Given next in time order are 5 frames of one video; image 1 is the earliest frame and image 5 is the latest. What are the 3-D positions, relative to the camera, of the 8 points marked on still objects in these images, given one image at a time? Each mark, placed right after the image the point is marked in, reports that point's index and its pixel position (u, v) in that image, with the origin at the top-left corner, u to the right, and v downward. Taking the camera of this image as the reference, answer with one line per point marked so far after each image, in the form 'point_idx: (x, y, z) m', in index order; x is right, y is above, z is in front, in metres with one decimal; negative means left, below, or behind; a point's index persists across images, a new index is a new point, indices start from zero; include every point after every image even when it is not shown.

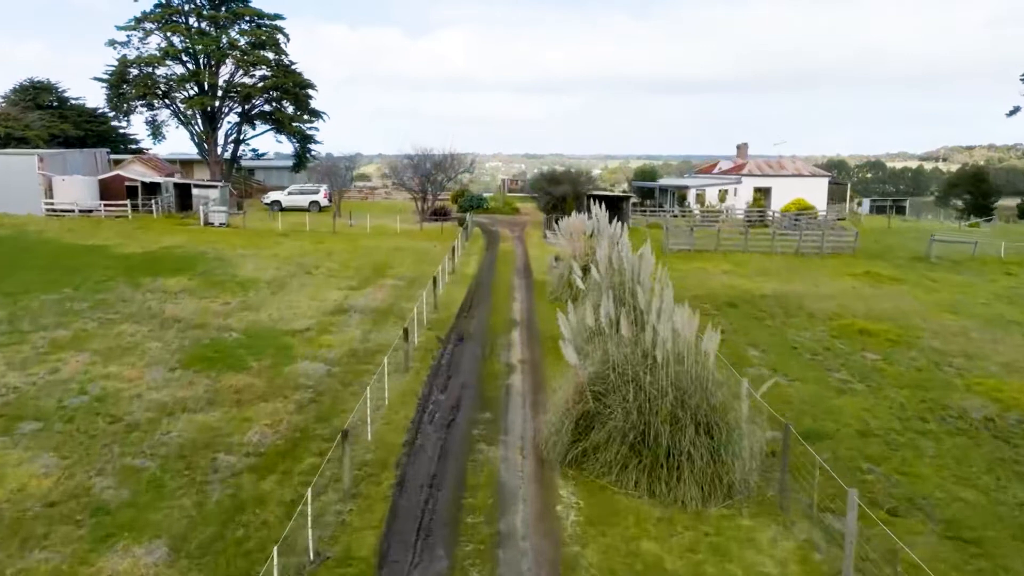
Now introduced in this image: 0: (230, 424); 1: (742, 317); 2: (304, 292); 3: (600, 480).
0: (-3.3, -1.6, +9.5) m
1: (+4.5, -0.6, +16.2) m
2: (-4.4, -0.1, +17.4) m
3: (+0.9, -1.8, +7.9) m
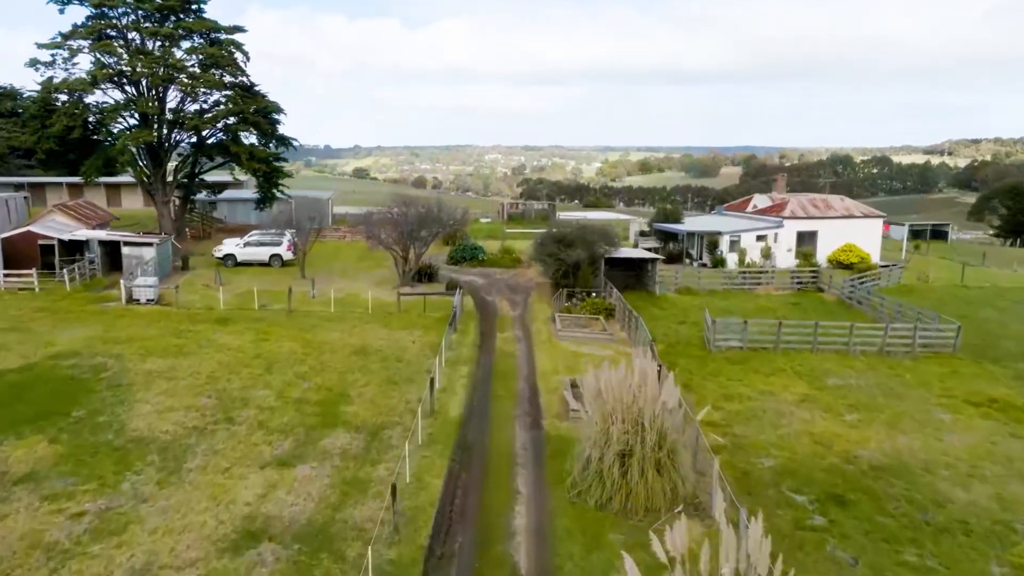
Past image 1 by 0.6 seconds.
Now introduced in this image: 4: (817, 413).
0: (-3.2, -4.3, +4.0) m
1: (+4.5, -3.2, +10.6) m
2: (-4.3, -2.7, +11.8) m
3: (+0.9, -4.5, +2.3) m
4: (+5.6, -2.3, +15.2) m
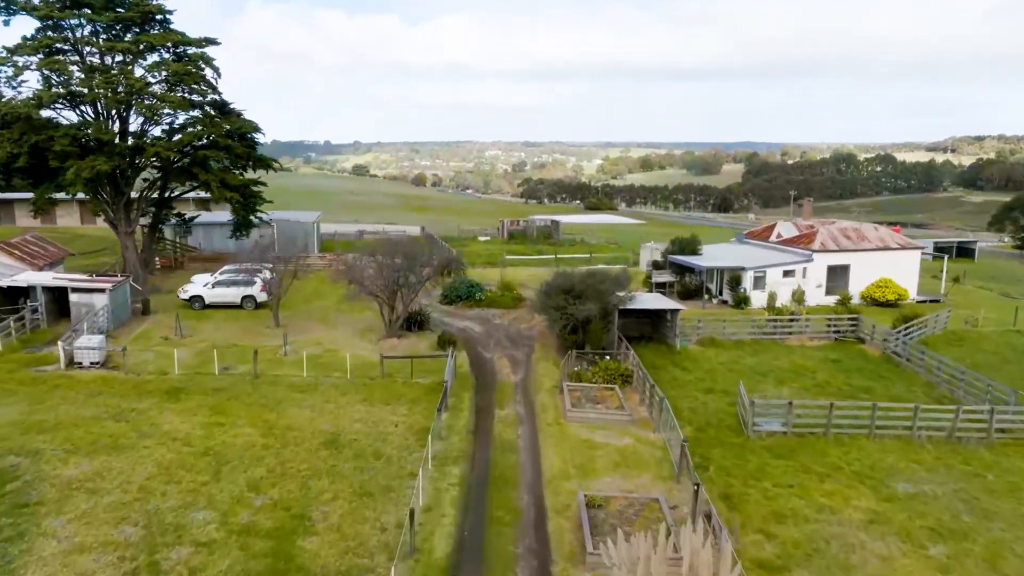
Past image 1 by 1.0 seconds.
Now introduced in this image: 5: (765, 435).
0: (-3.2, -5.8, +1.0) m
1: (+4.5, -4.7, +7.6) m
2: (-4.3, -4.2, +8.8) m
3: (+0.9, -6.1, -0.7) m
4: (+5.6, -3.7, +12.2) m
5: (+5.0, -2.9, +16.2) m
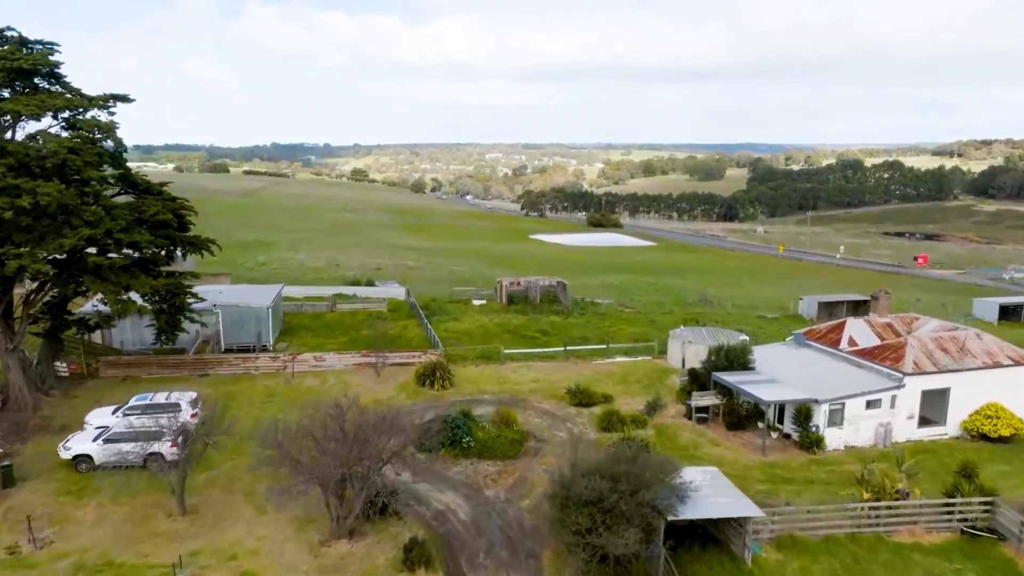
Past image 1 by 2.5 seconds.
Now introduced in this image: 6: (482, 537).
0: (-3.3, -9.3, -5.7) m
1: (+4.5, -8.2, +0.9) m
2: (-4.4, -7.7, +2.1) m
3: (+0.8, -9.6, -7.4) m
4: (+5.6, -7.2, +5.5) m
5: (+4.9, -6.4, +9.5) m
6: (-0.6, -4.9, +16.3) m
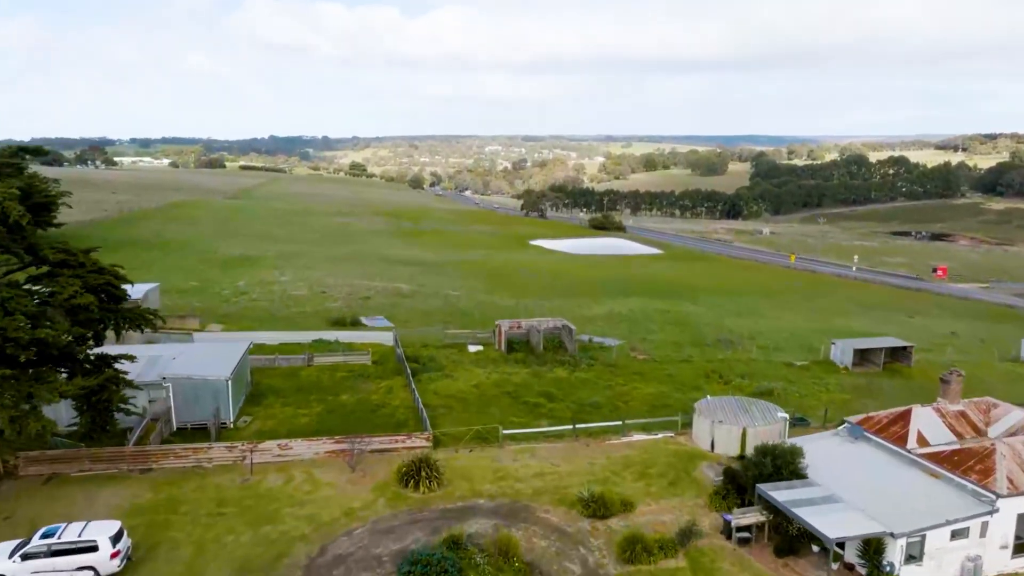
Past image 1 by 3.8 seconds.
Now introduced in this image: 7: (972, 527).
0: (-3.2, -11.7, -9.8) m
1: (+4.5, -10.5, -3.2) m
2: (-4.3, -10.0, -2.0) m
3: (+0.9, -12.0, -11.5) m
4: (+5.6, -9.6, +1.4) m
5: (+4.9, -8.6, +5.4) m
6: (-0.6, -7.1, +12.1) m
7: (+9.7, -5.0, +17.4) m
